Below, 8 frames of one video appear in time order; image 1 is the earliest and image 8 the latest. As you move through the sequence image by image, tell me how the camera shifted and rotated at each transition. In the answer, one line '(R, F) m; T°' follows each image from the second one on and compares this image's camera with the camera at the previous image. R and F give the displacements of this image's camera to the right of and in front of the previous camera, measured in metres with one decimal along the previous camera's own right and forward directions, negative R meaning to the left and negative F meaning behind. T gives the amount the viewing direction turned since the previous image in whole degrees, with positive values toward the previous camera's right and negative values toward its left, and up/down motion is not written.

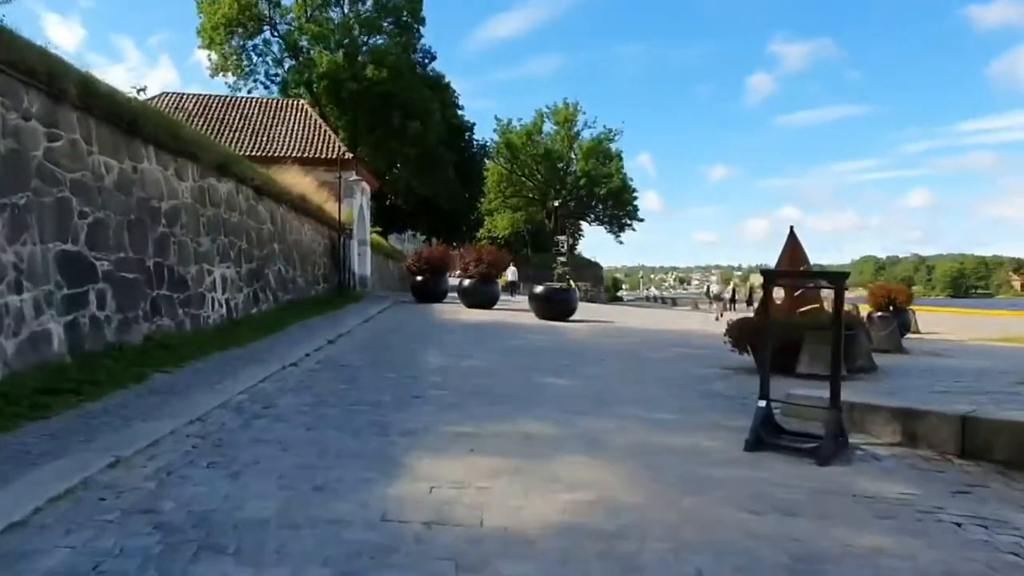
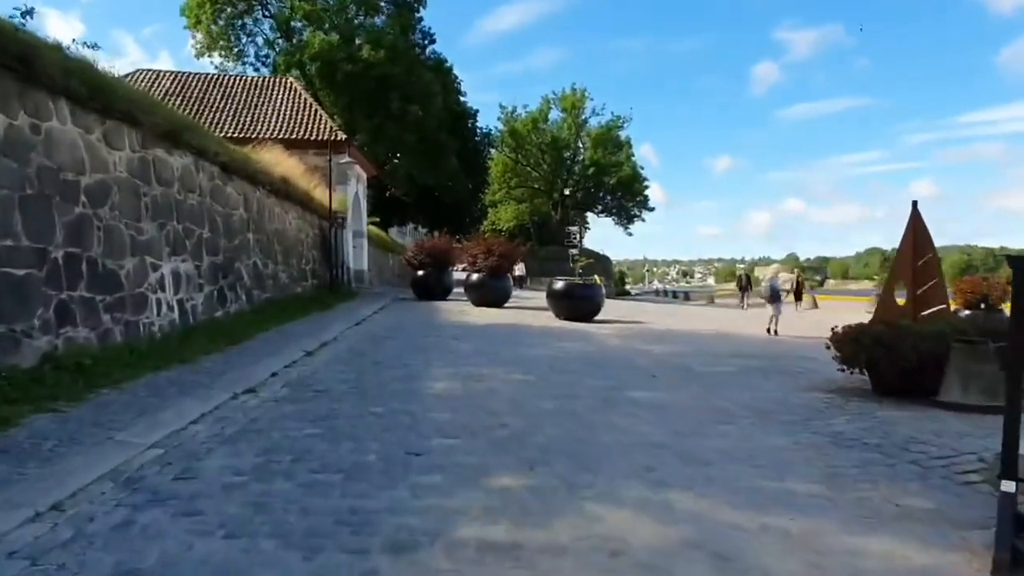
(-0.3, +3.1) m; 0°
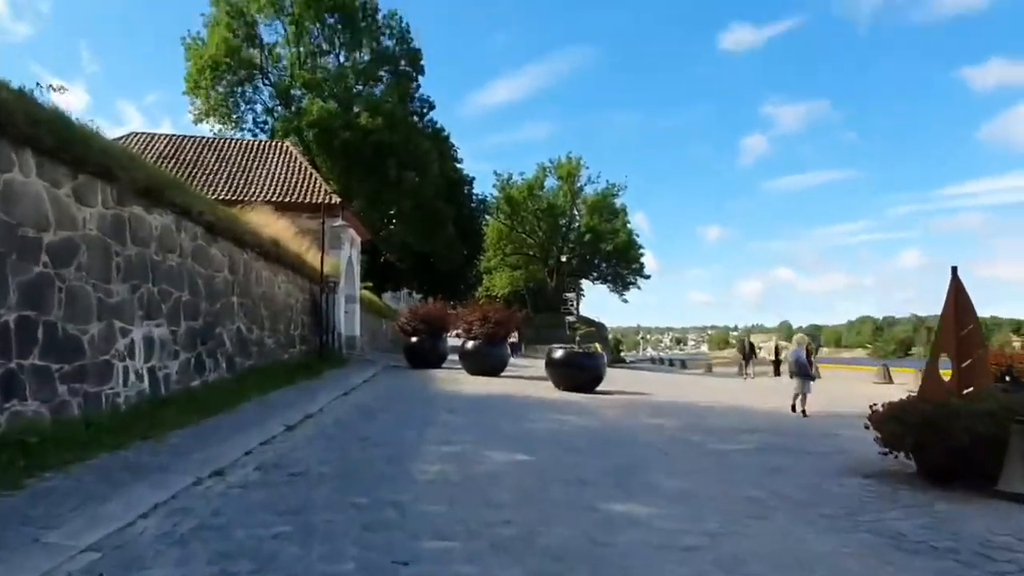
(-0.1, +0.9) m; 0°
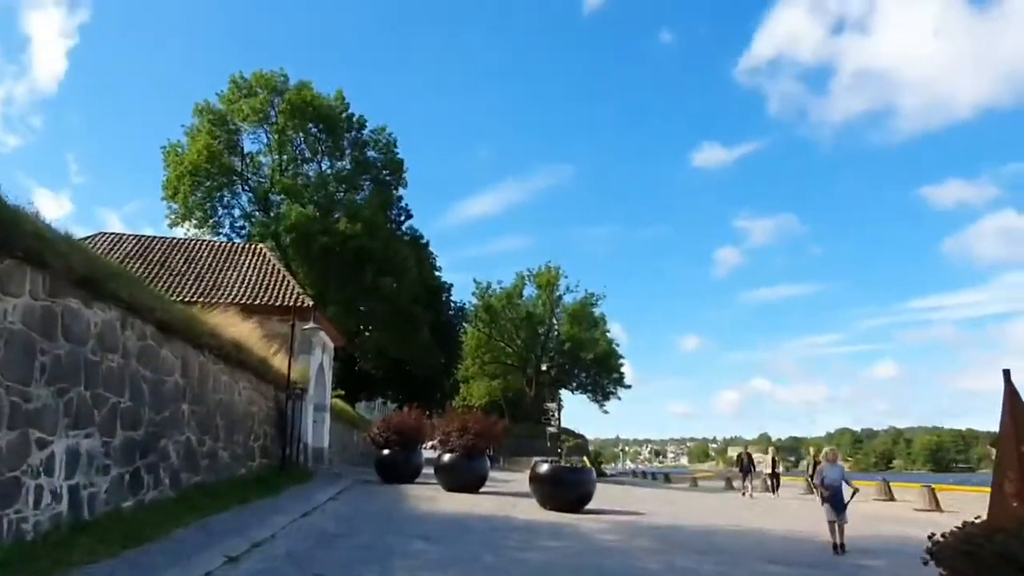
(-0.1, +1.4) m; +1°
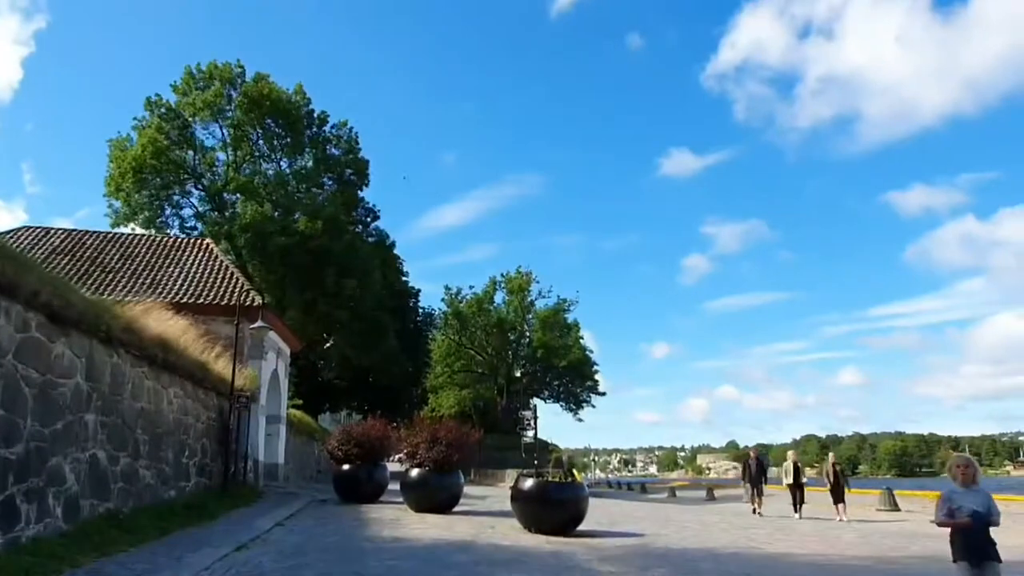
(-0.2, +2.5) m; +2°
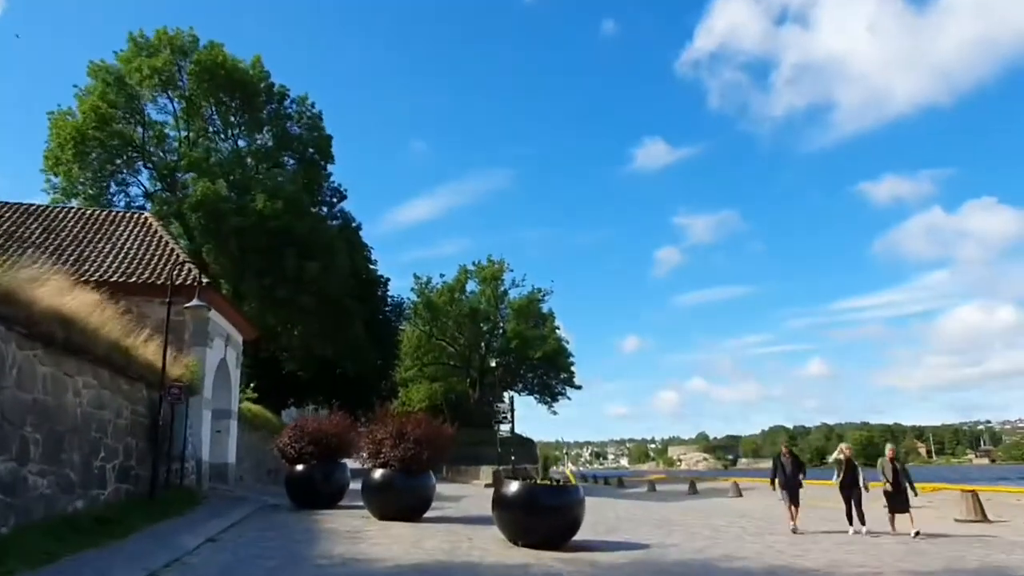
(-0.1, +2.6) m; +2°
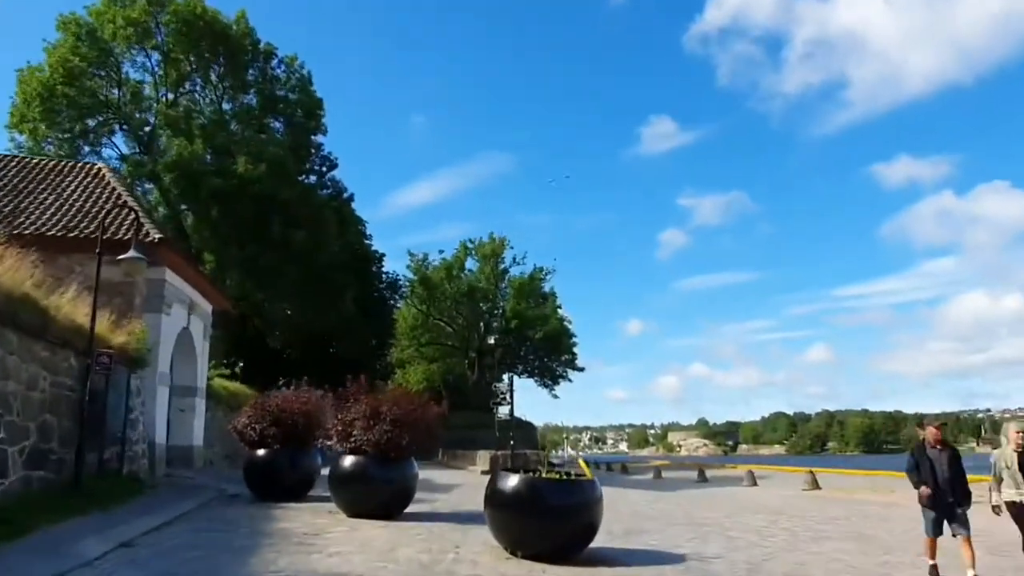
(0.0, +2.8) m; 0°
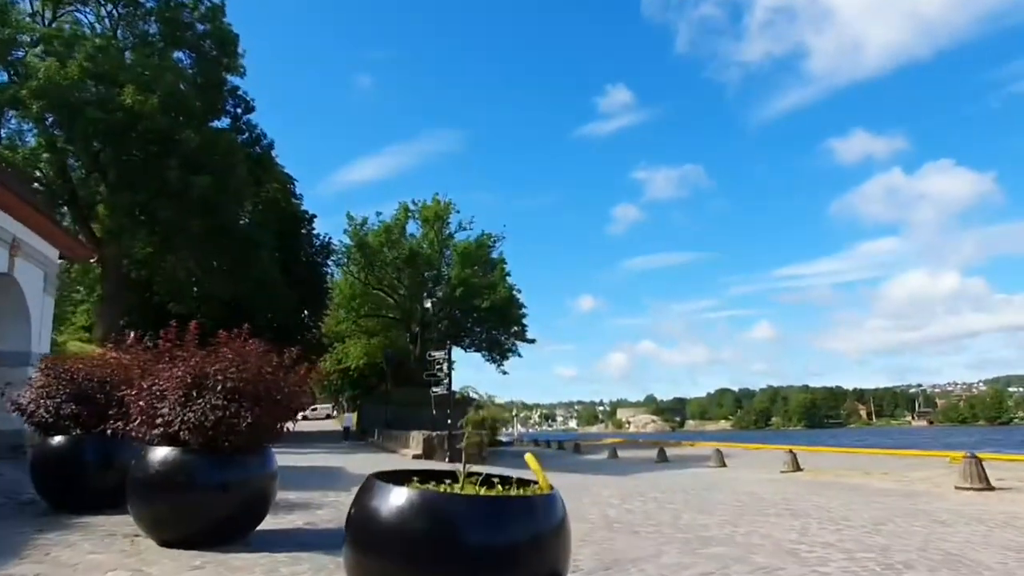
(+0.4, +4.9) m; +3°
